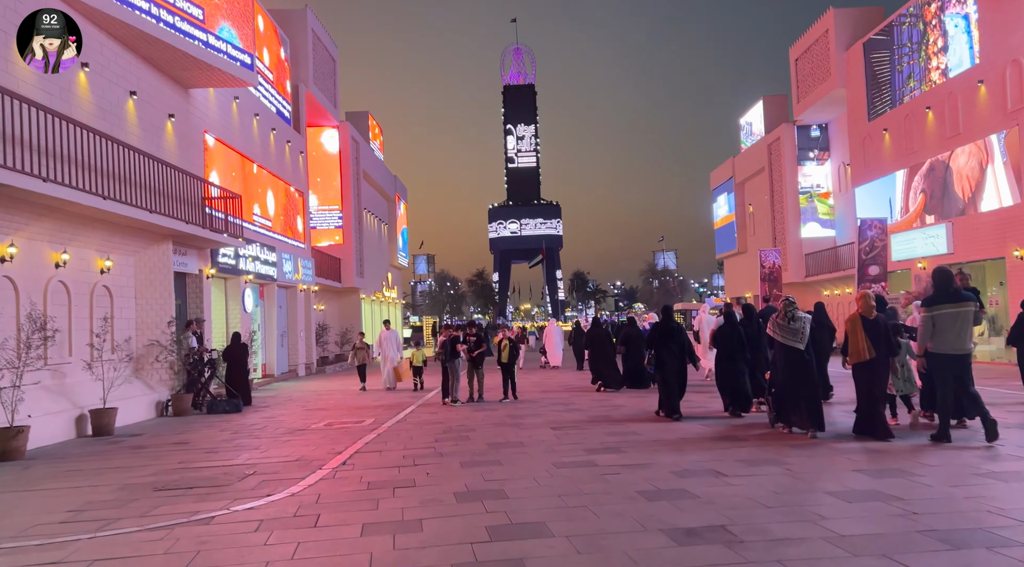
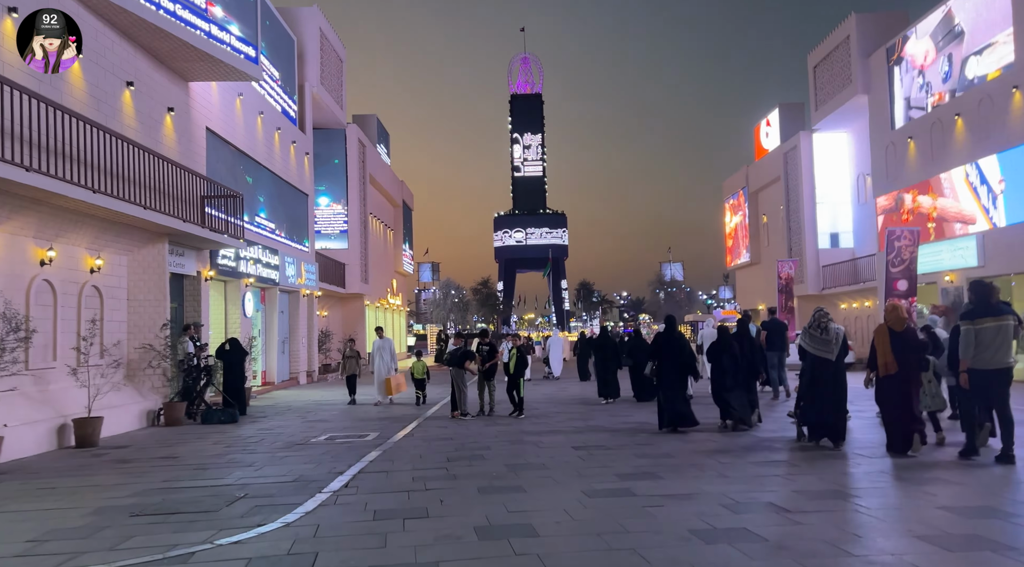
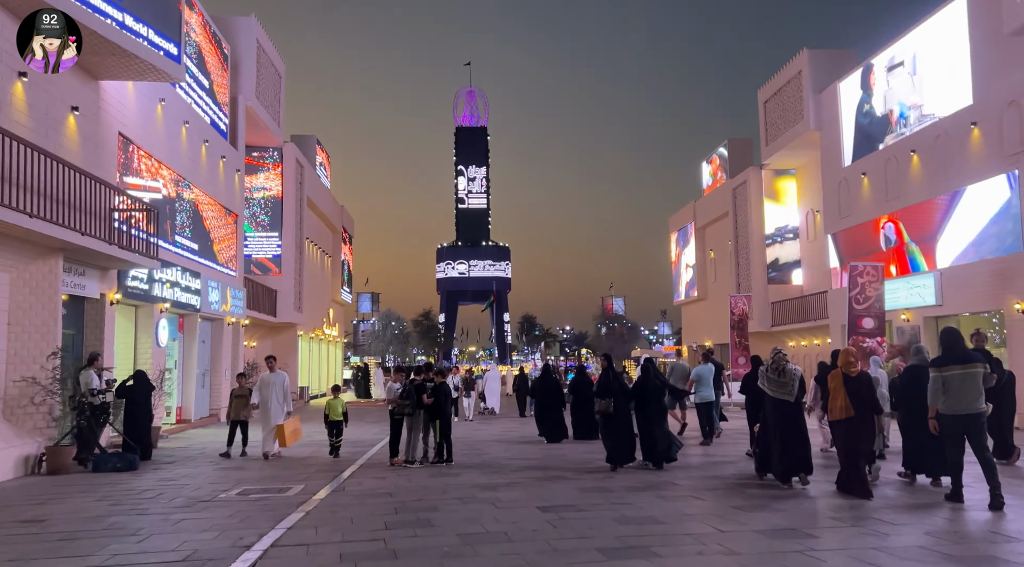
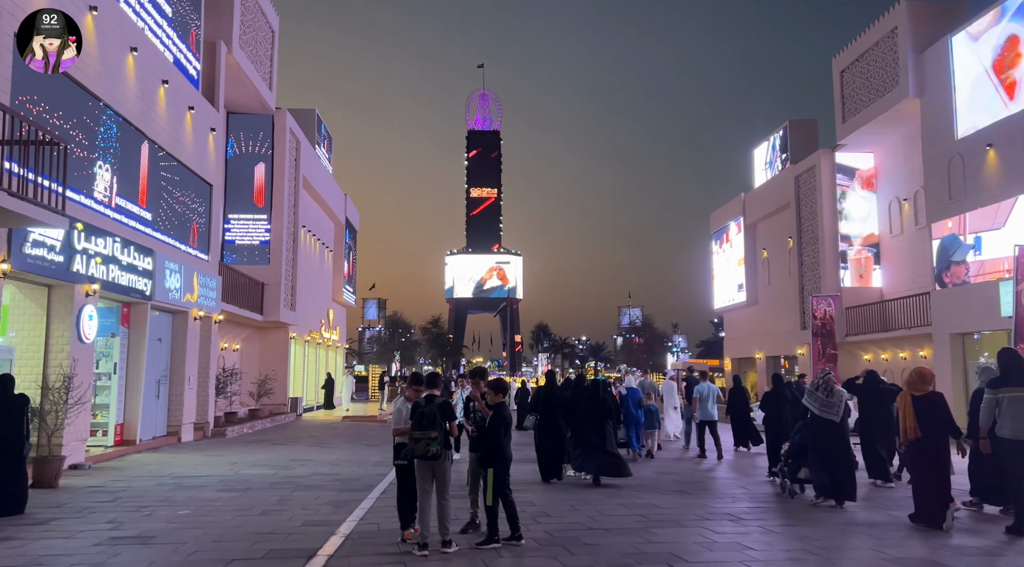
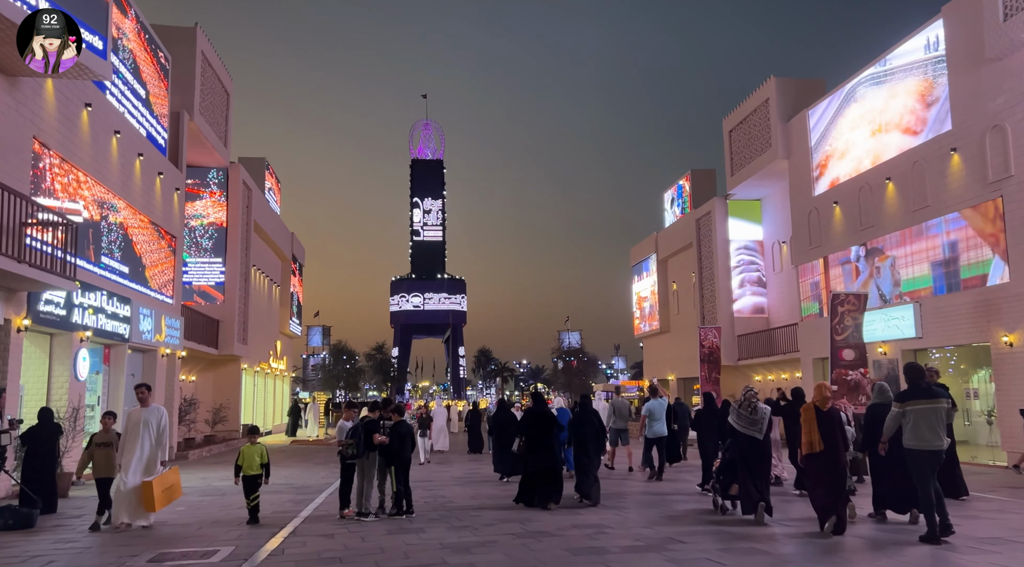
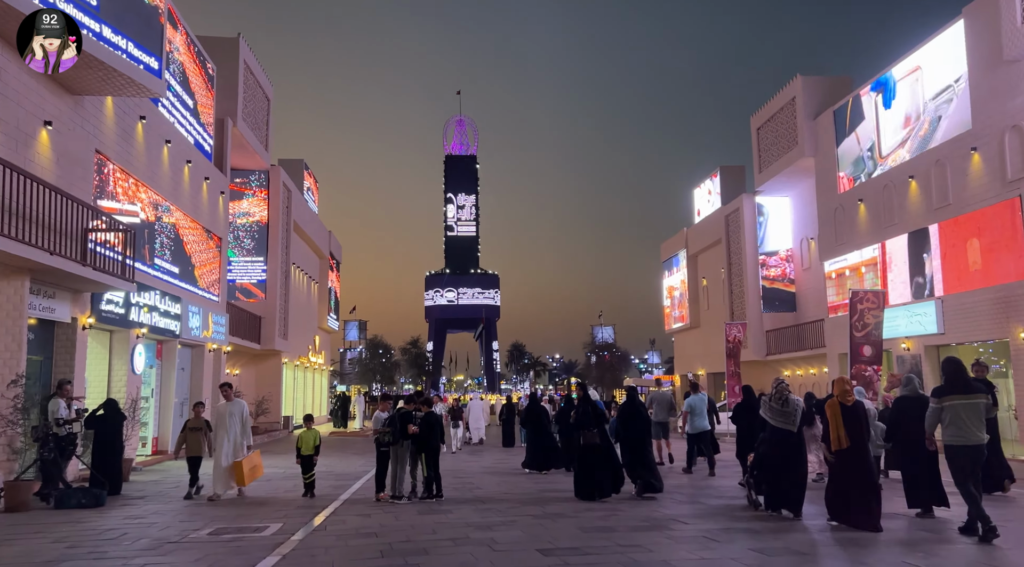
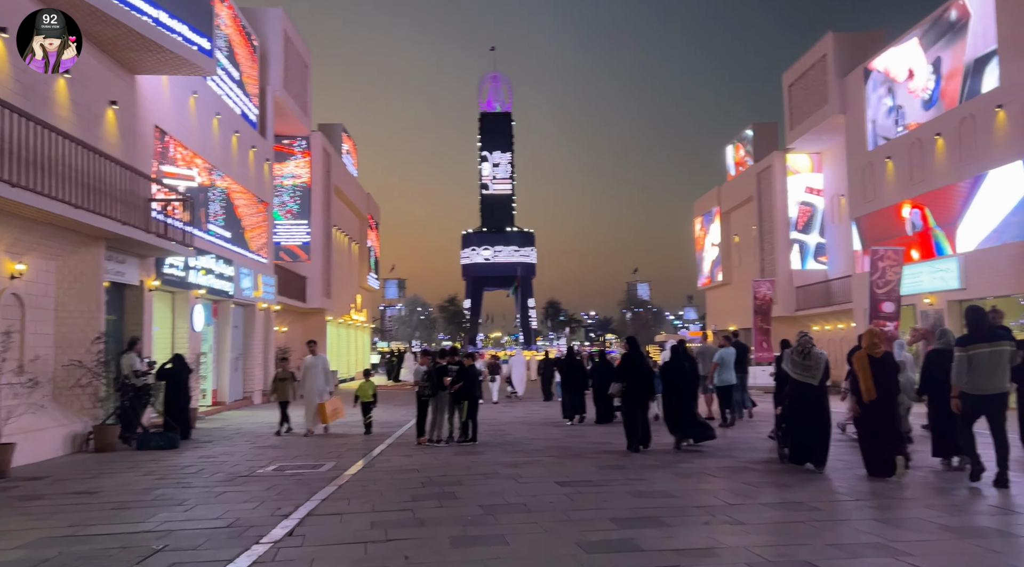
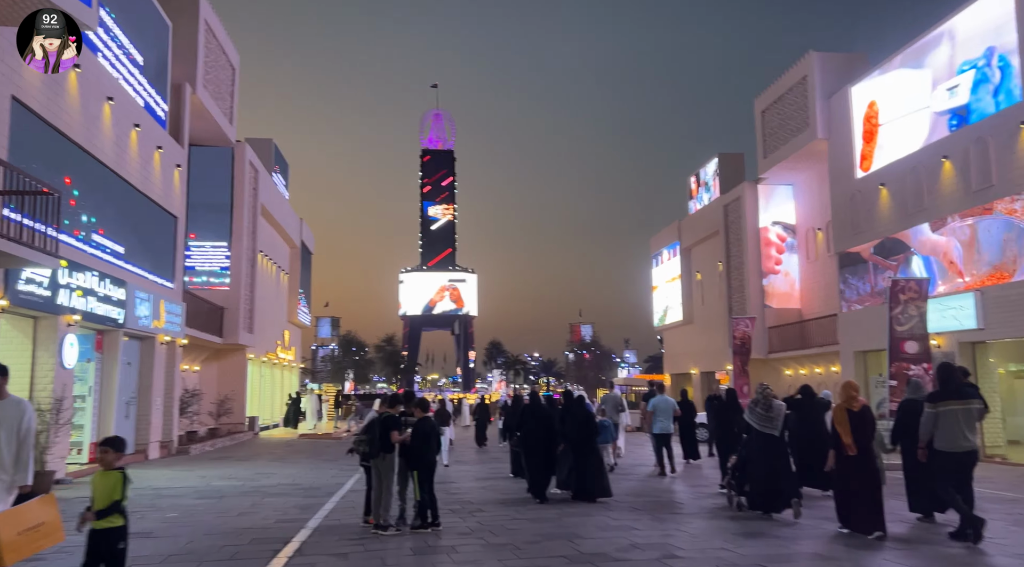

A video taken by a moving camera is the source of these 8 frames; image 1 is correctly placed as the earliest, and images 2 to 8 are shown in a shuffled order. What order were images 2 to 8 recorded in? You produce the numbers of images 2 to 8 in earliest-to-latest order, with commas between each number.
2, 7, 3, 6, 5, 8, 4
